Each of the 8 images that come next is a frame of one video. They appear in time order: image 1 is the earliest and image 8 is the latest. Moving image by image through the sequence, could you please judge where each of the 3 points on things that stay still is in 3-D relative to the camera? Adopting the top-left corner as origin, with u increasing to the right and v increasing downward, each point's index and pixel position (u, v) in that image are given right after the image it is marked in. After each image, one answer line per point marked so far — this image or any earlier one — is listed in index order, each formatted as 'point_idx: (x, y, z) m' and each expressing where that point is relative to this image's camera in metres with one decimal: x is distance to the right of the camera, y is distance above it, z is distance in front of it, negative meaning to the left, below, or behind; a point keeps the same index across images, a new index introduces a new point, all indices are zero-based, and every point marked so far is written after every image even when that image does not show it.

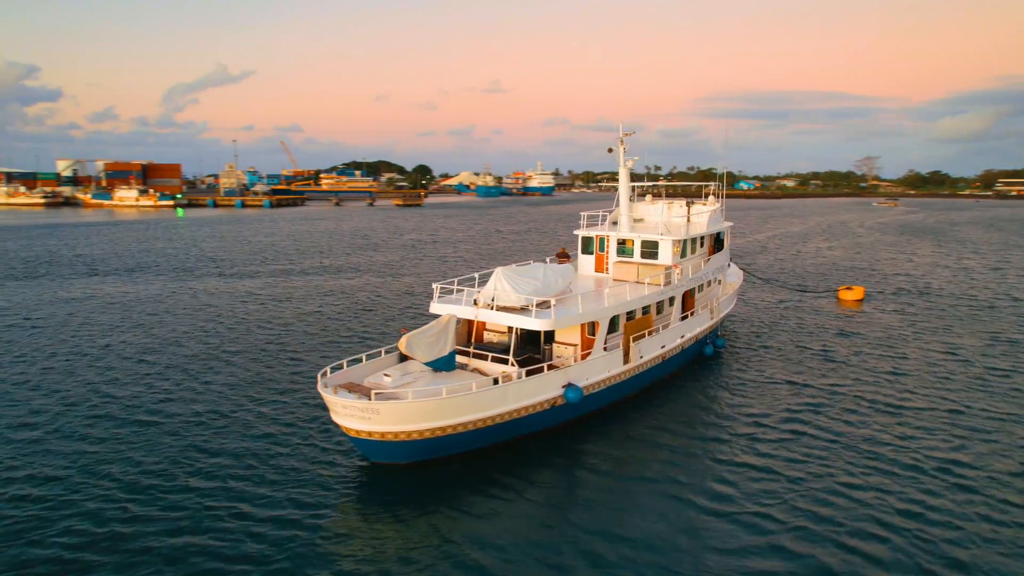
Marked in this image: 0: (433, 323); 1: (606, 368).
0: (-2.3, -0.8, +17.6) m
1: (+2.6, -2.1, +19.3) m
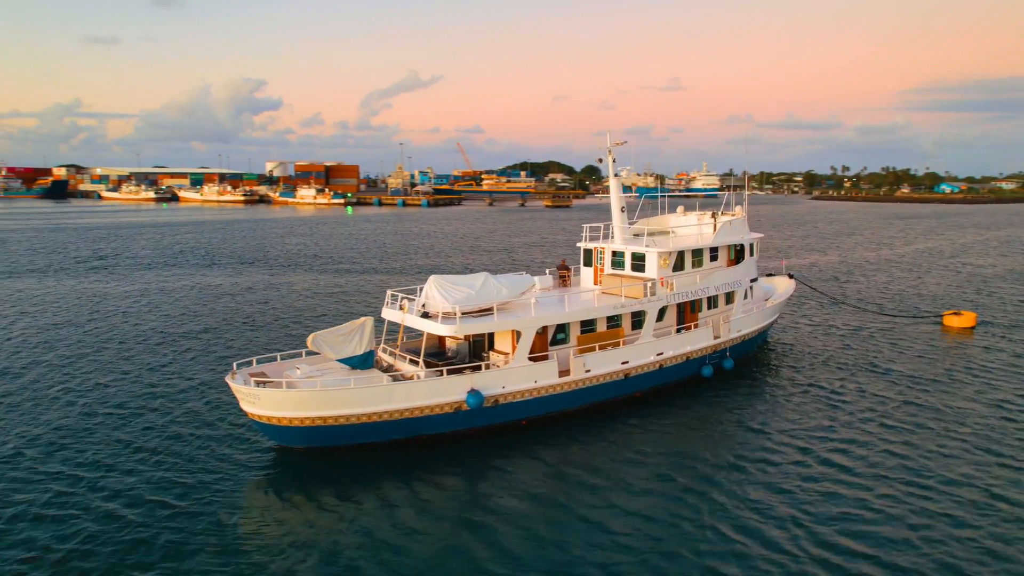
0: (-4.6, -1.0, +18.7) m
1: (+0.5, -2.5, +19.0) m
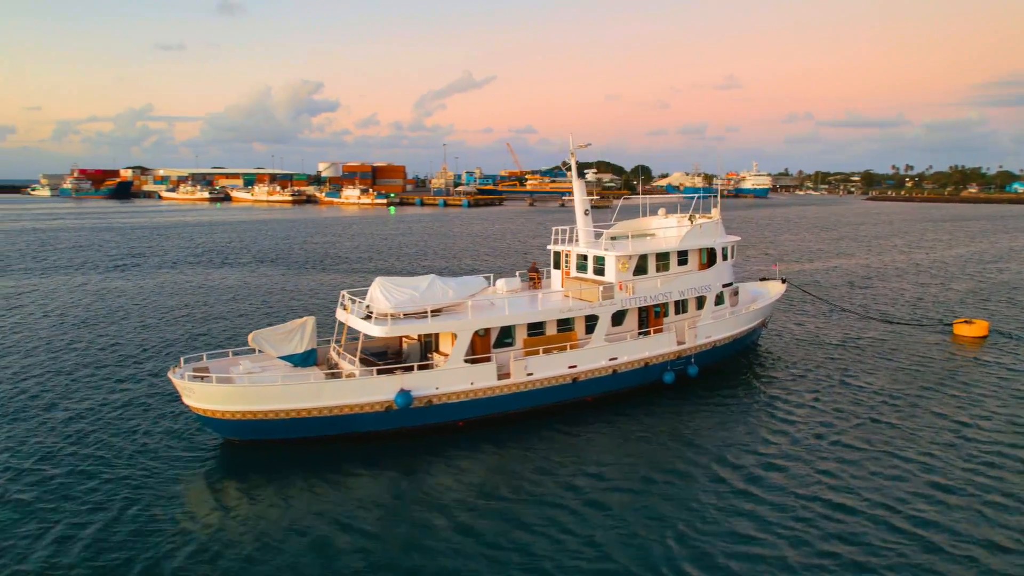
0: (-6.4, -1.0, +19.3) m
1: (-1.3, -2.6, +19.1) m
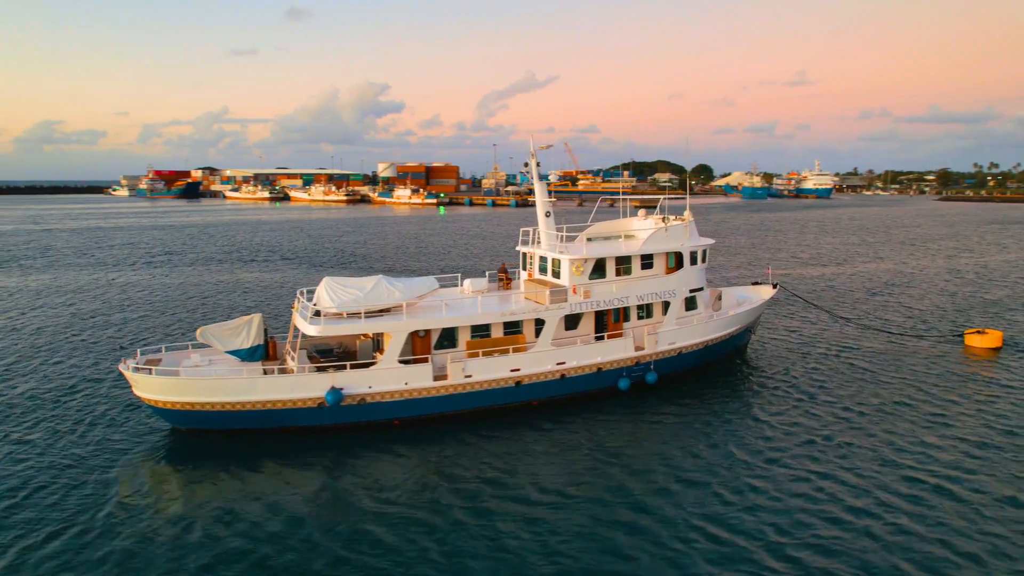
0: (-8.1, -0.9, +20.1) m
1: (-3.1, -2.6, +19.4) m
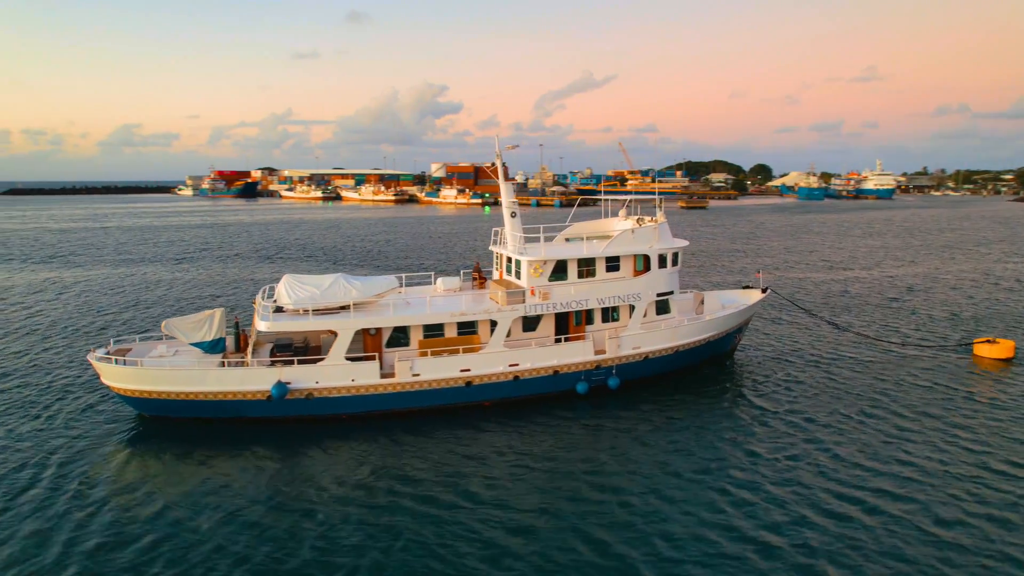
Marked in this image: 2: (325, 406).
0: (-9.6, -0.8, +20.9) m
1: (-4.7, -2.5, +19.7) m
2: (-5.4, -3.4, +19.8) m
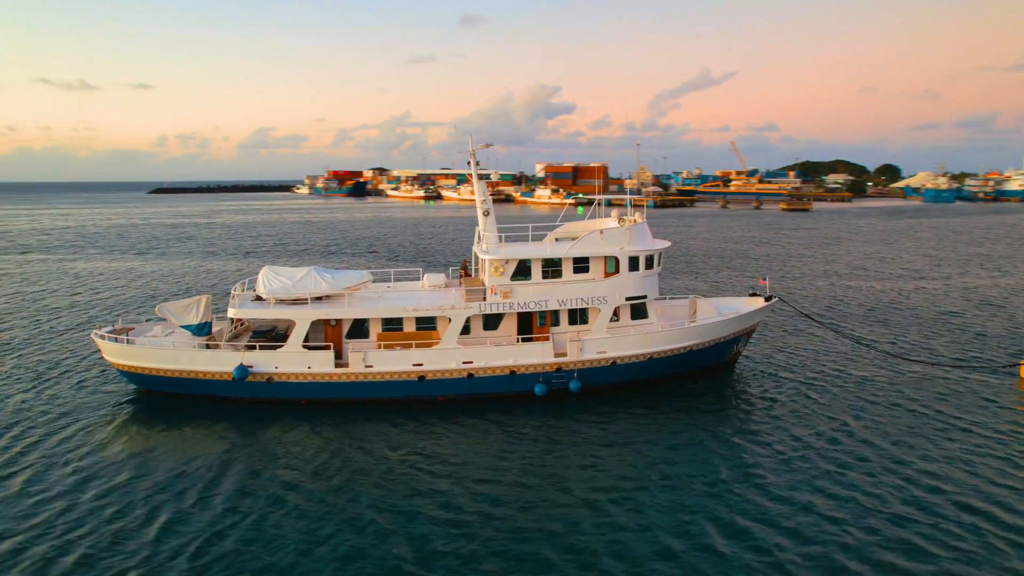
0: (-10.8, -0.4, +22.7) m
1: (-6.3, -2.3, +20.7) m
2: (-6.9, -3.2, +20.9) m
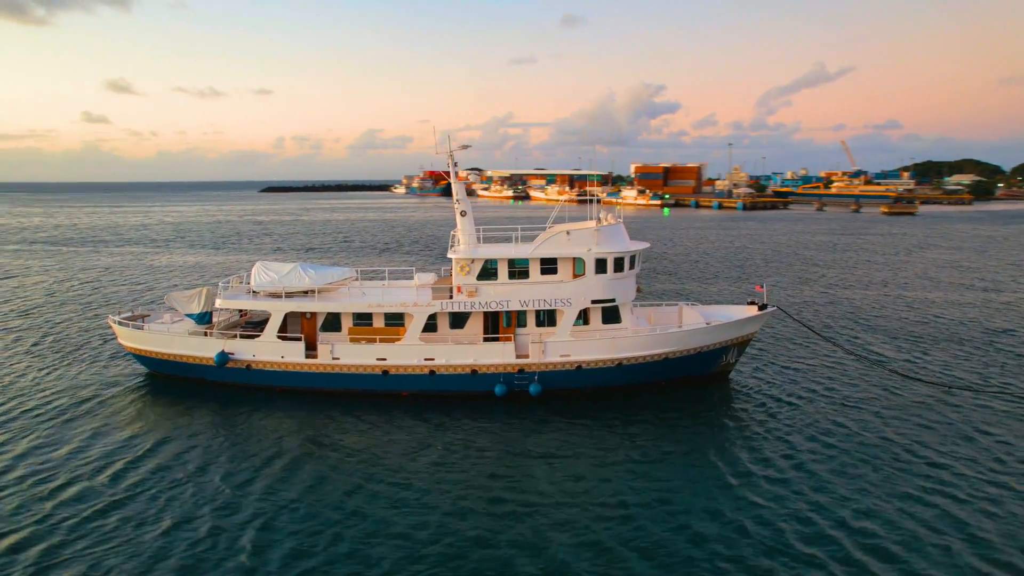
0: (-11.6, -0.1, +24.6) m
1: (-7.5, -2.1, +21.9) m
2: (-8.1, -3.0, +22.2) m
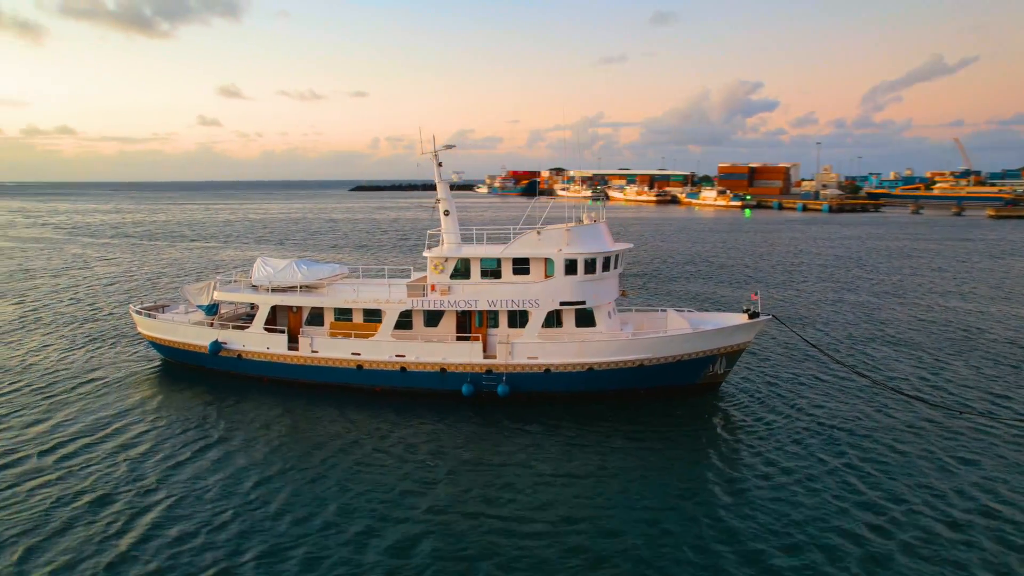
0: (-11.9, +0.2, +26.1) m
1: (-8.3, -1.9, +22.8) m
2: (-8.9, -2.8, +23.2) m
